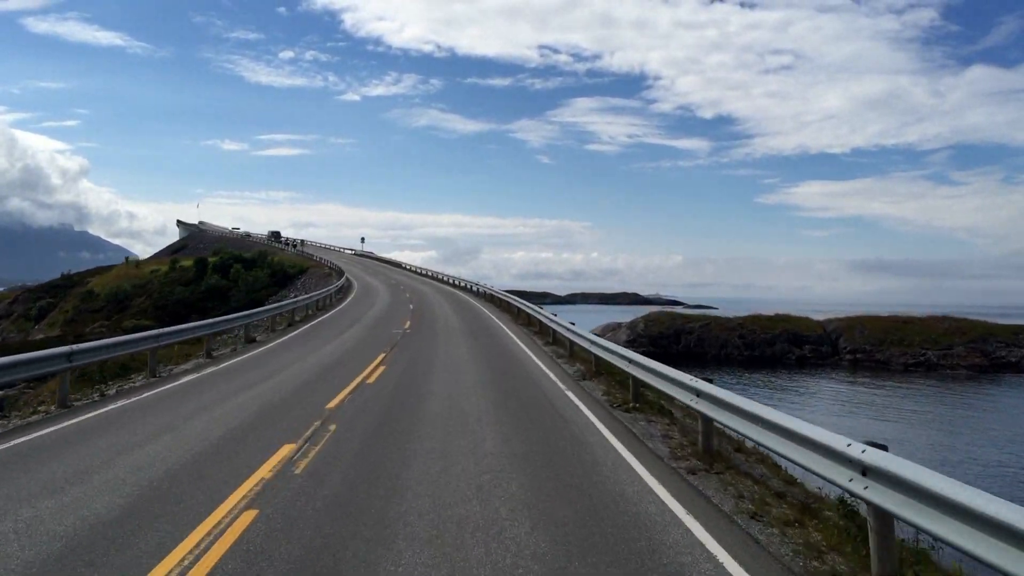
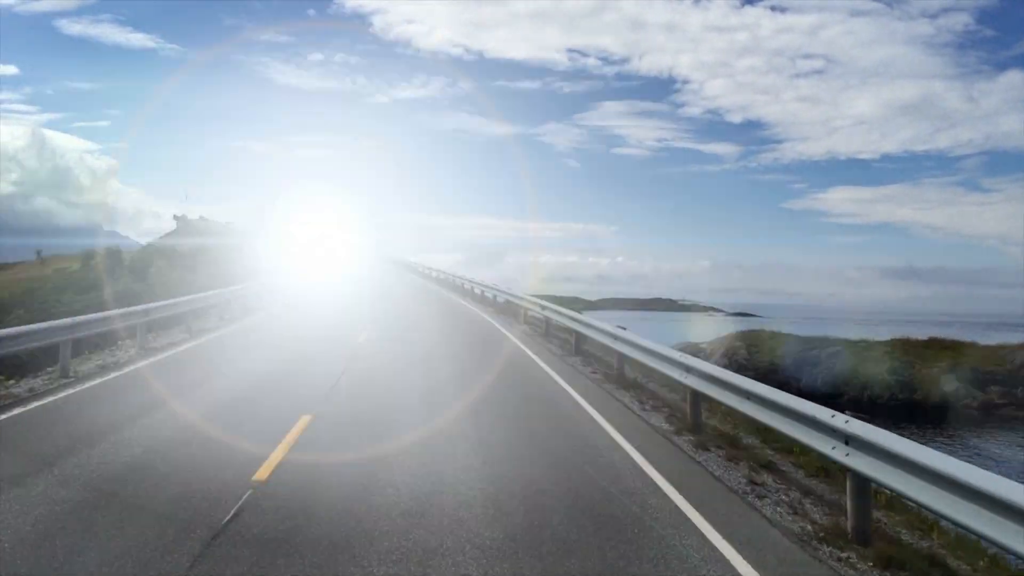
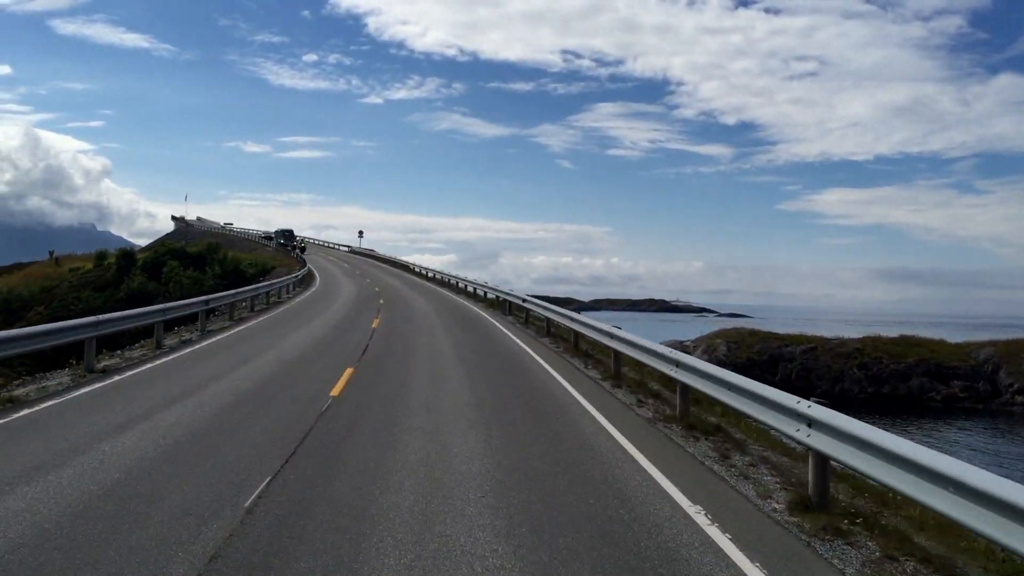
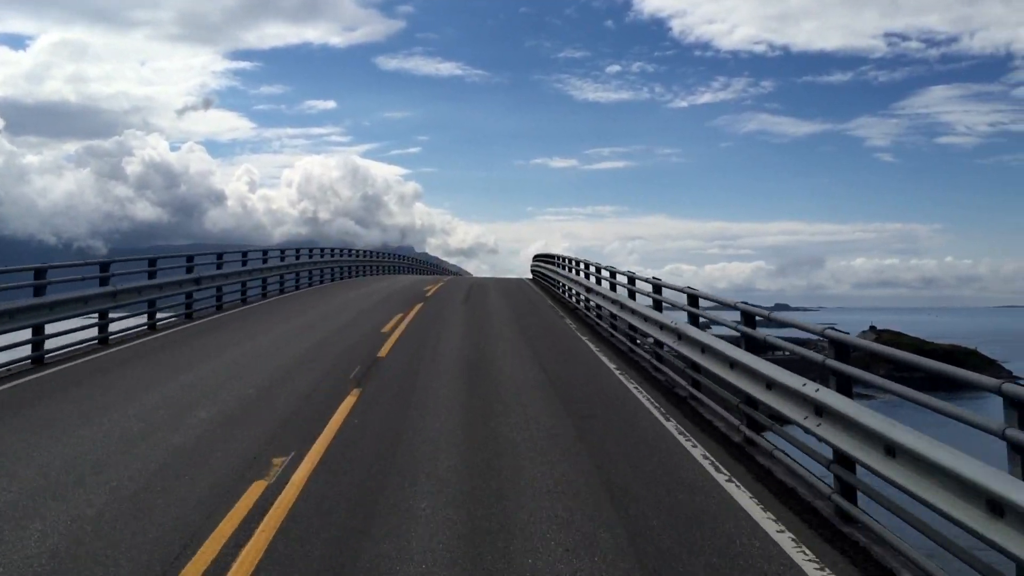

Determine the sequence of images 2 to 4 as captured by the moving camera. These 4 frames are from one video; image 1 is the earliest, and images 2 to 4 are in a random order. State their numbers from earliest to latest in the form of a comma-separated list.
3, 2, 4
